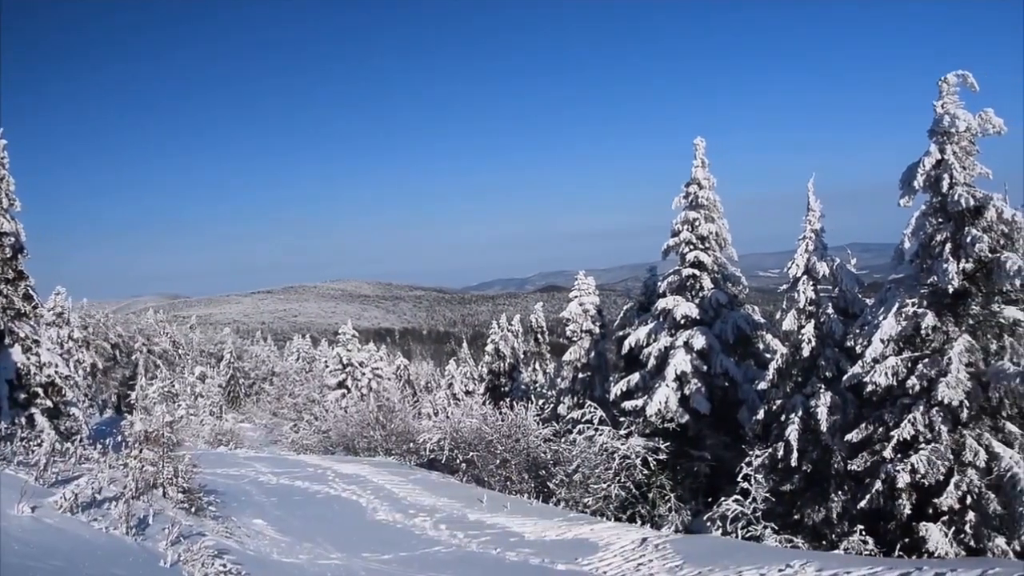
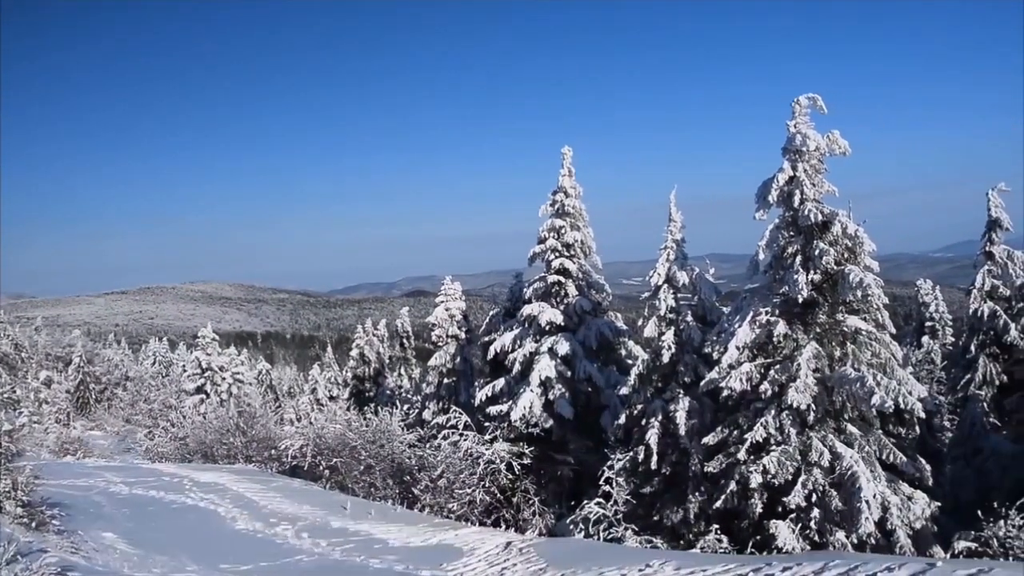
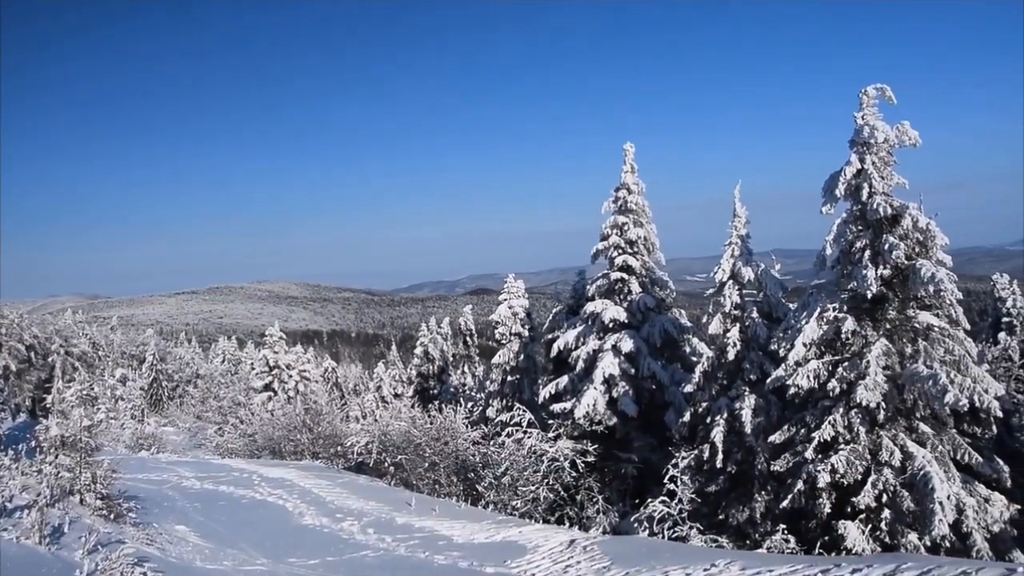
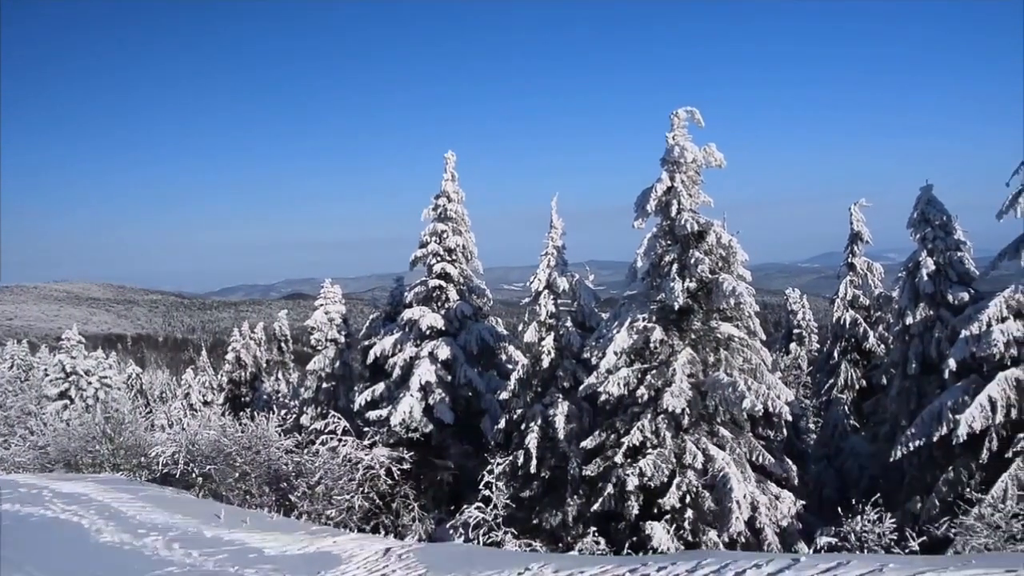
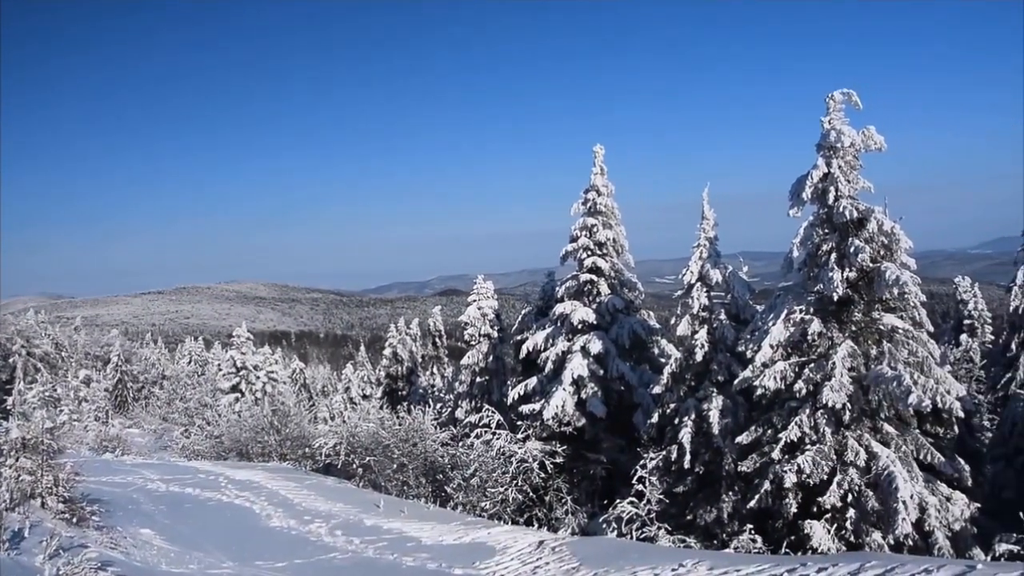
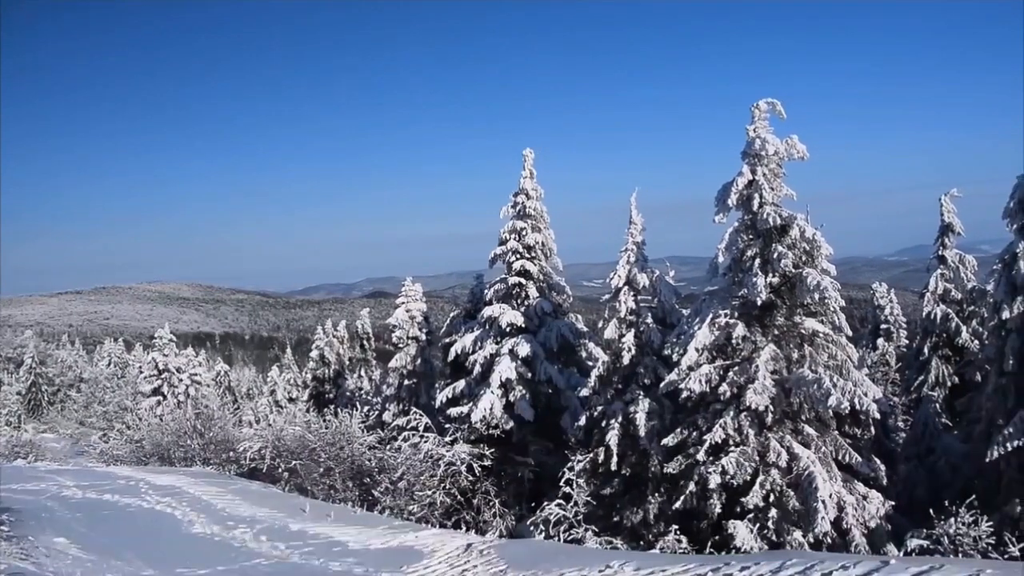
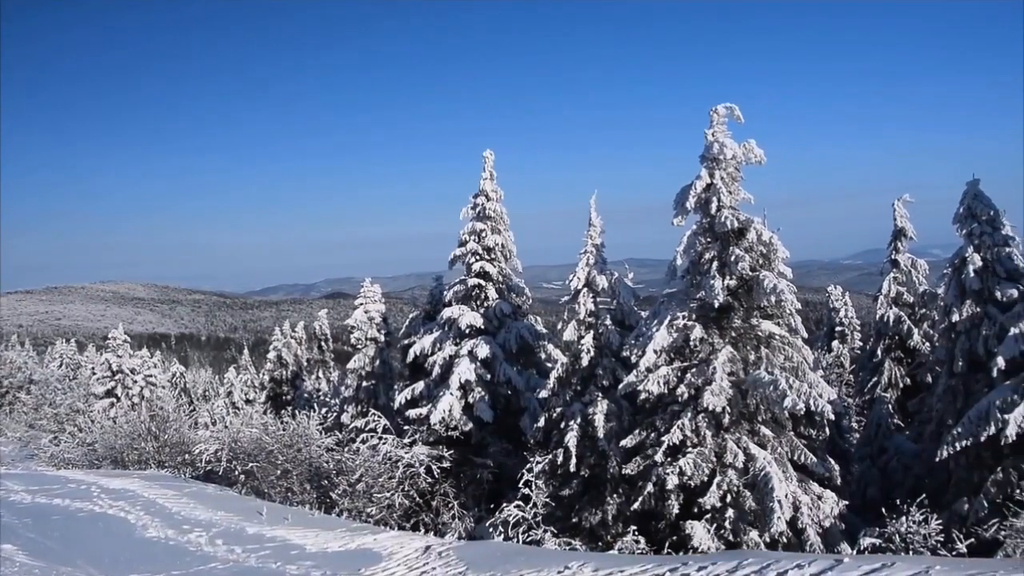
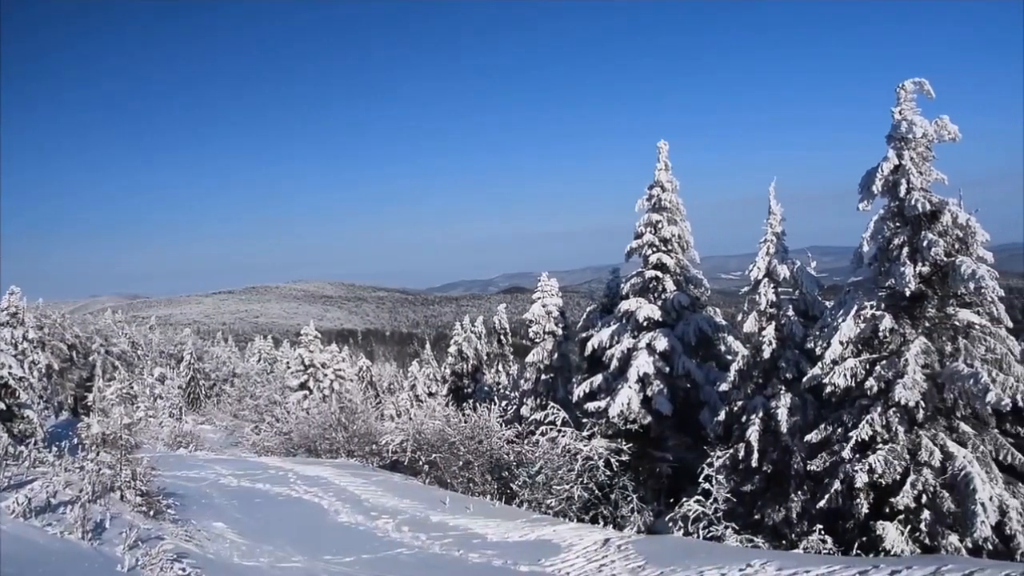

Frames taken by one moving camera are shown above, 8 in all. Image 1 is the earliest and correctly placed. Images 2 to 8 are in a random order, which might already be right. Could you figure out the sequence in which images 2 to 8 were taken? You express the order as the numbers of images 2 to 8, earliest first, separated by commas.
8, 3, 5, 2, 6, 7, 4
